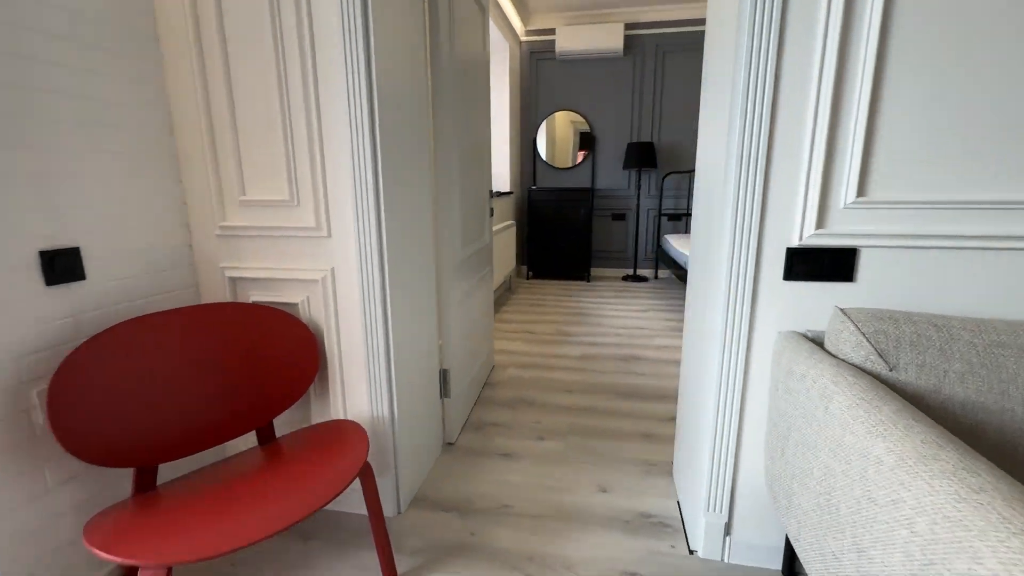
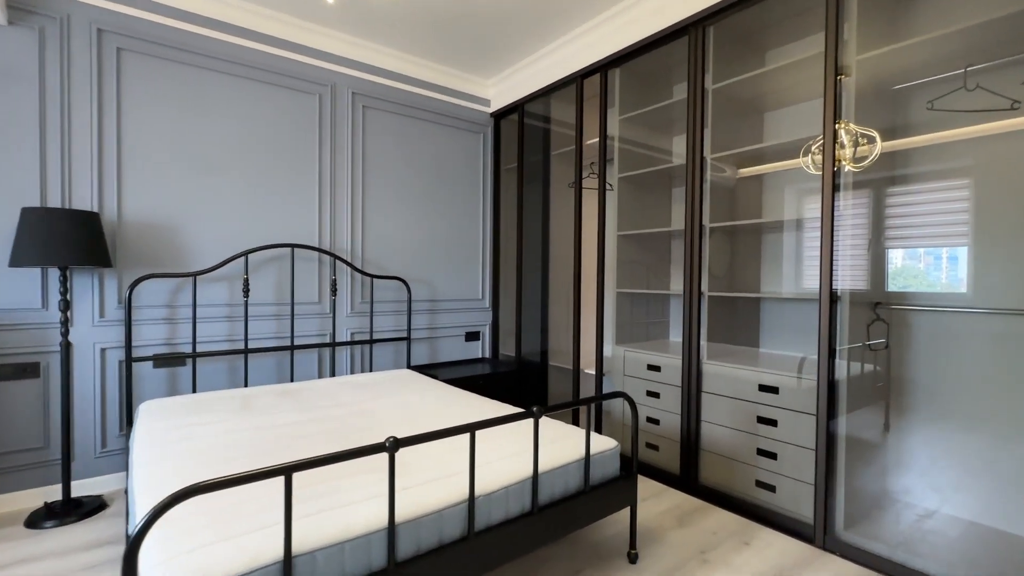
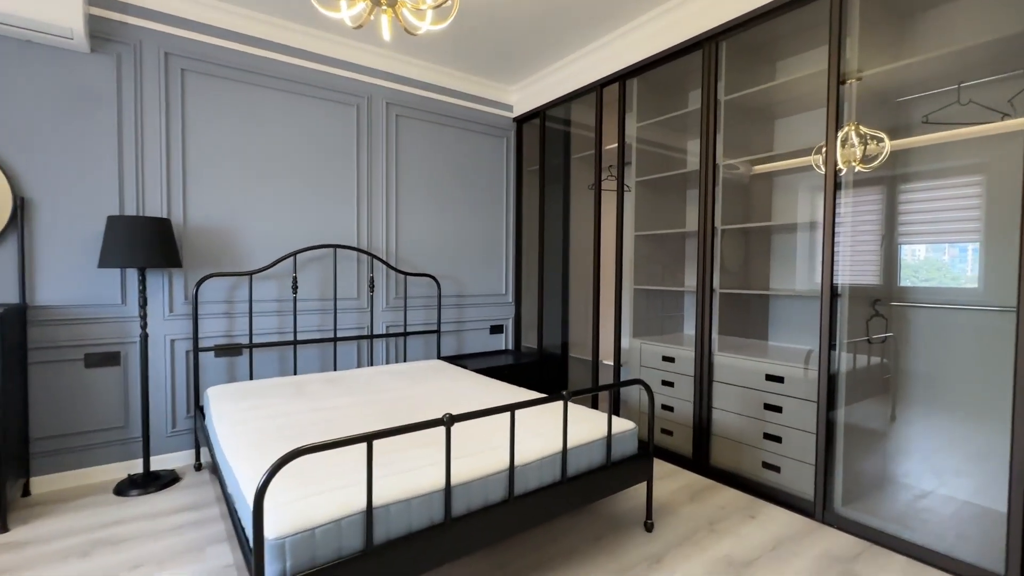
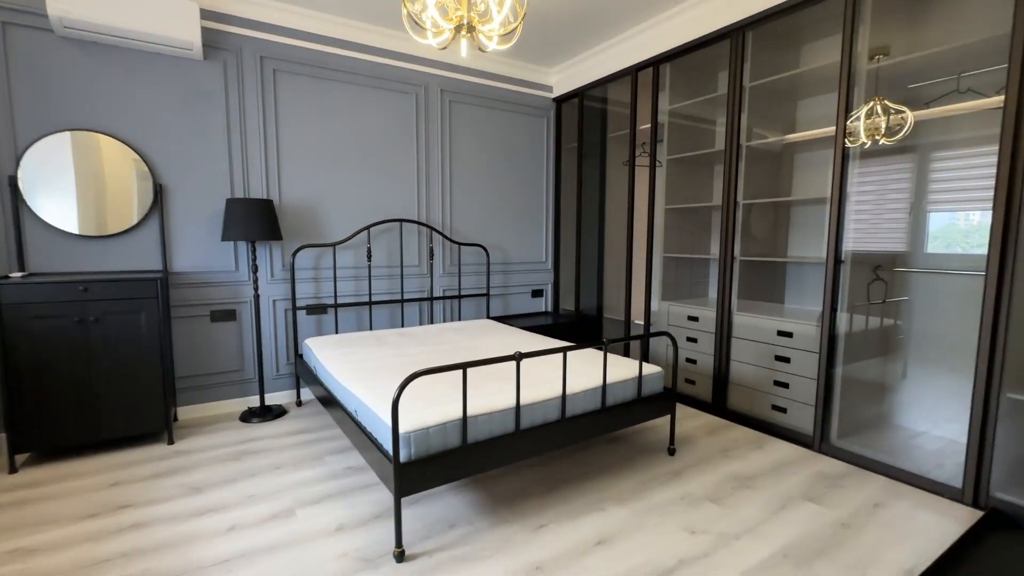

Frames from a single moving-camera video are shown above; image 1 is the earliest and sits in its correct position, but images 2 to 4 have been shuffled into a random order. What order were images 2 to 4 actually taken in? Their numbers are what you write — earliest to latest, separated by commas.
4, 3, 2
